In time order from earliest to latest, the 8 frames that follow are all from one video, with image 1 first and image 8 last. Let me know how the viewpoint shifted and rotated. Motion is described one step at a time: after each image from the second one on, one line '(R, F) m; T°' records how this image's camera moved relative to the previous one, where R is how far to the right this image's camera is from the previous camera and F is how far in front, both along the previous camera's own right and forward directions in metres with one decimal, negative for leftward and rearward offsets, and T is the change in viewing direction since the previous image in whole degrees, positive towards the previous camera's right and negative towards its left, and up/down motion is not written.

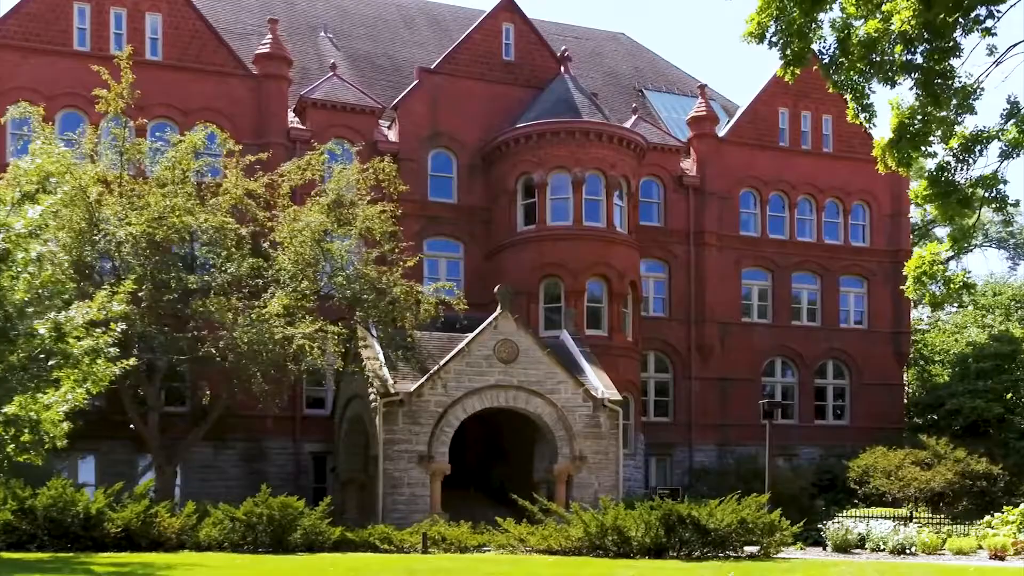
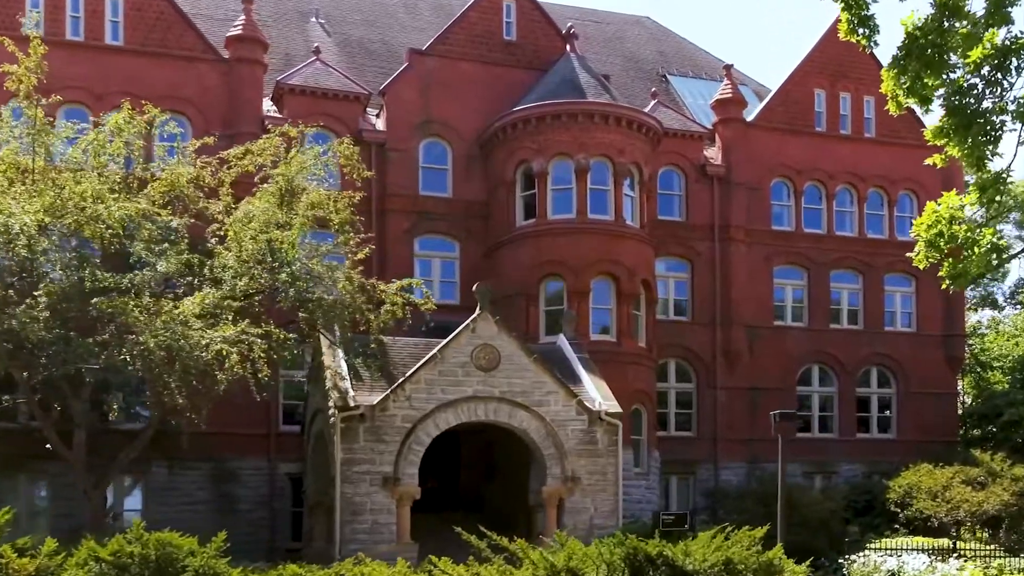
(+1.5, +3.2) m; -3°
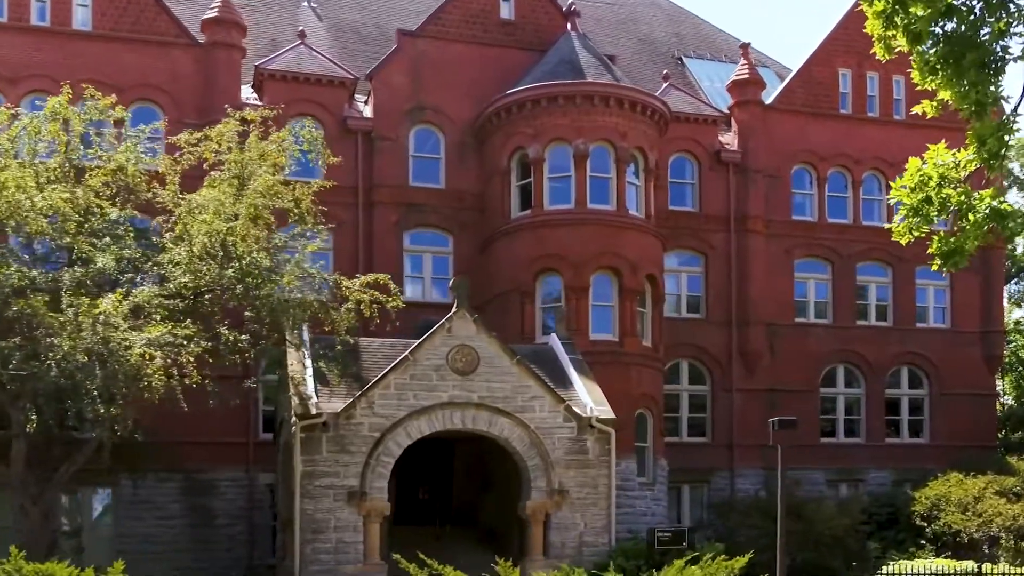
(+1.1, +2.0) m; -2°
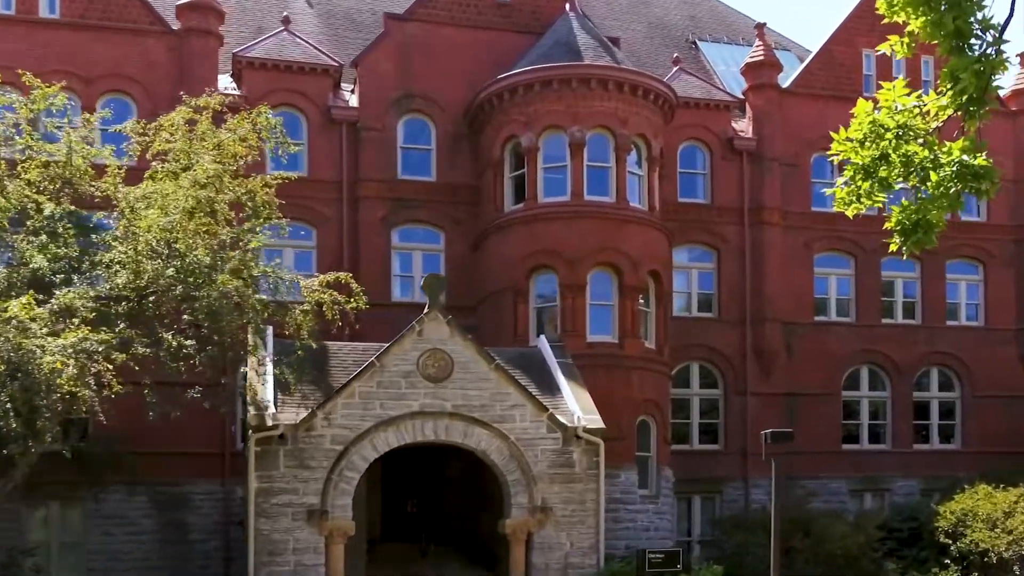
(+1.0, +1.8) m; -2°
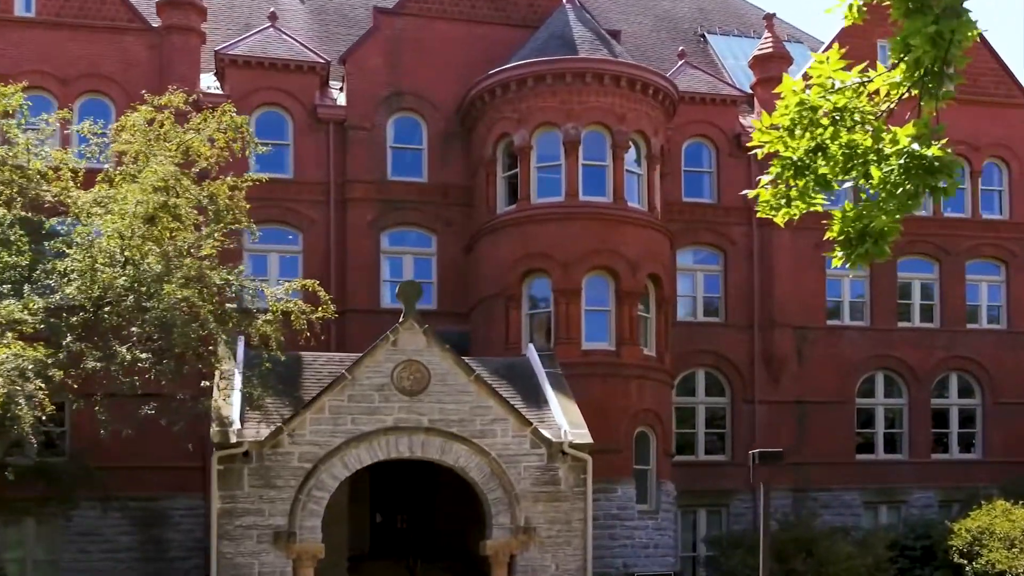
(+0.8, +1.1) m; -1°
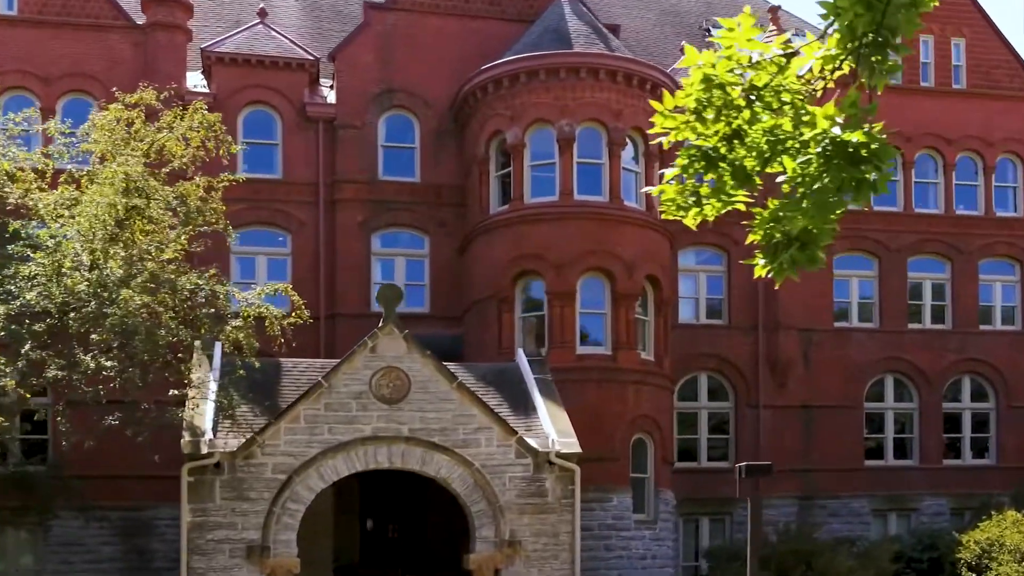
(+0.5, +0.7) m; -1°
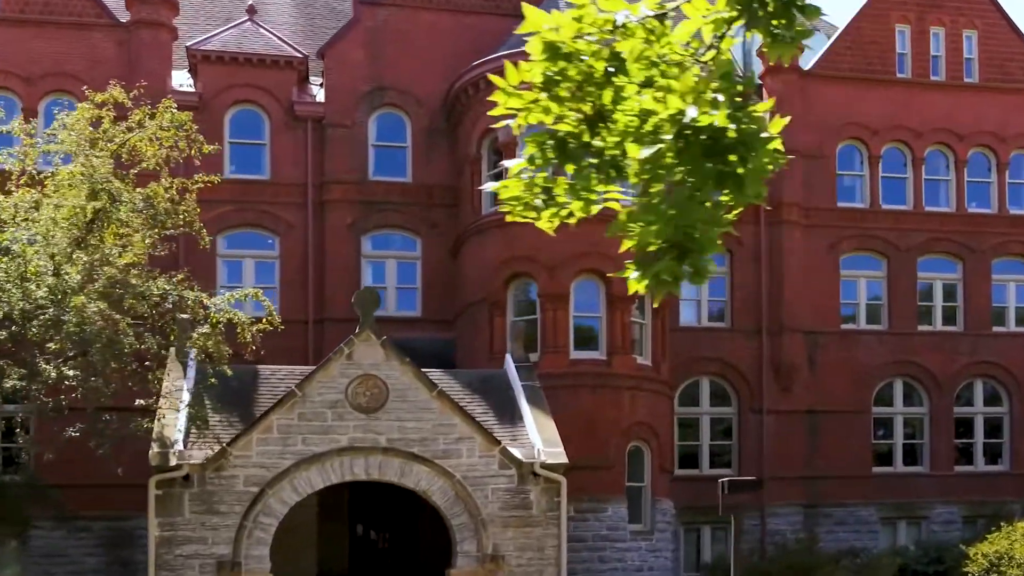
(+0.5, +0.7) m; -1°
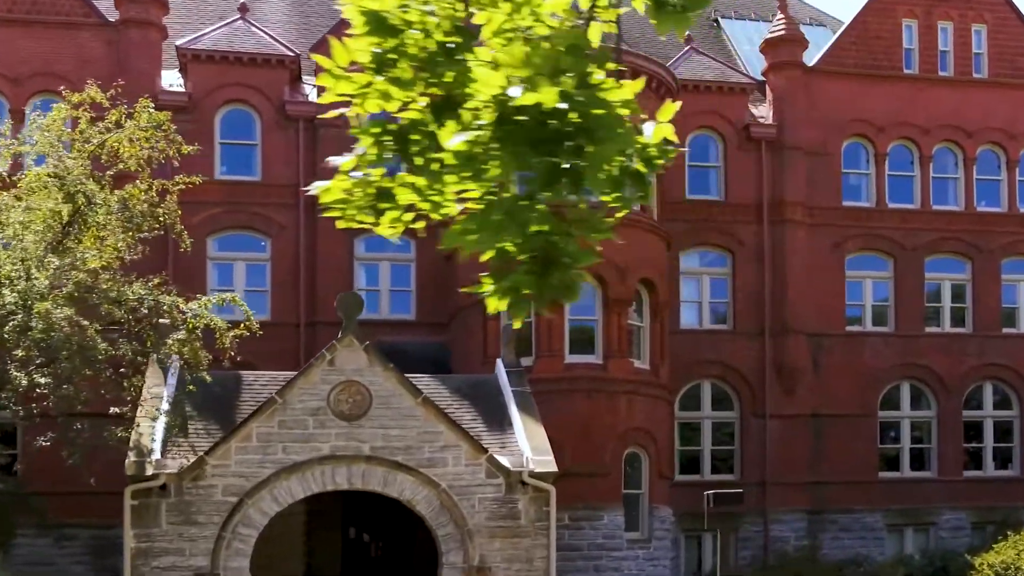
(+0.4, +0.5) m; -1°
